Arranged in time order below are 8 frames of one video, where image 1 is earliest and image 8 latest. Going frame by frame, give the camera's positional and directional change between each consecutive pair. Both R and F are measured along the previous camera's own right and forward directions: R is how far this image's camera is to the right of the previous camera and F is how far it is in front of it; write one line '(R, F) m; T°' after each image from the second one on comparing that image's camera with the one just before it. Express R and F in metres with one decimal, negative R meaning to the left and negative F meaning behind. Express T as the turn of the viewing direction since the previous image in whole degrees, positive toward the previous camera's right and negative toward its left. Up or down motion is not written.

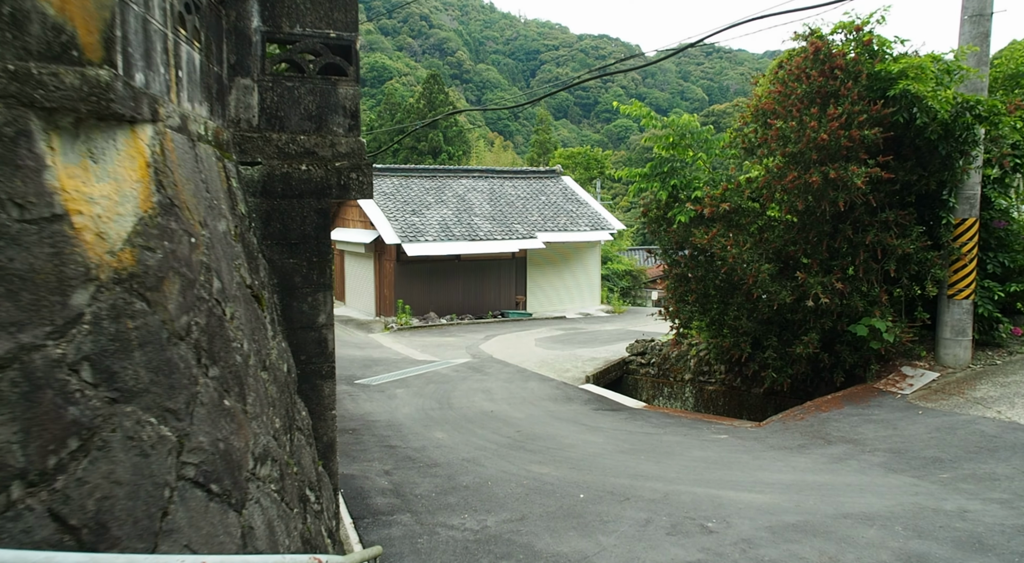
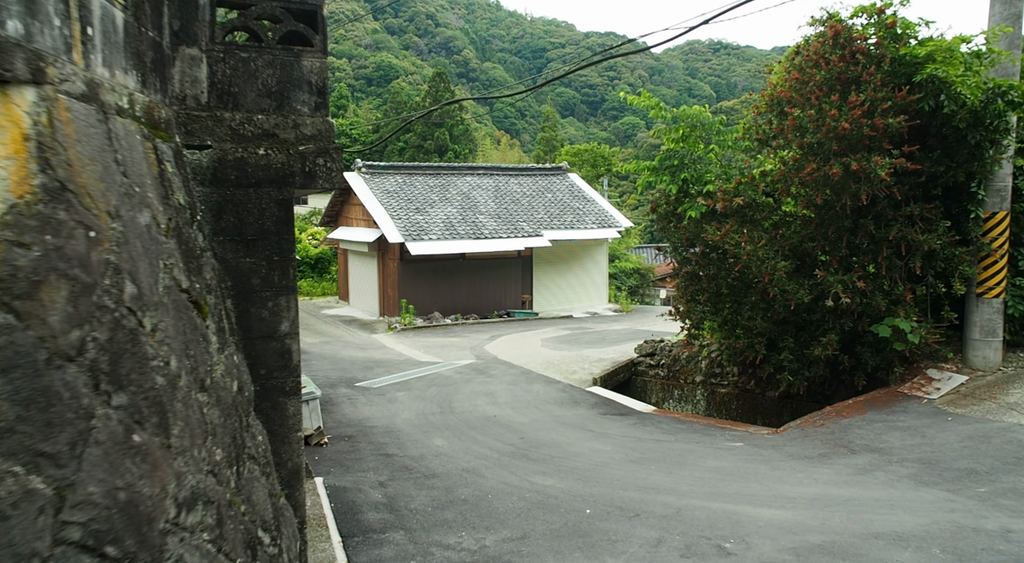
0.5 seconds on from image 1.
(+0.1, +0.4) m; -1°
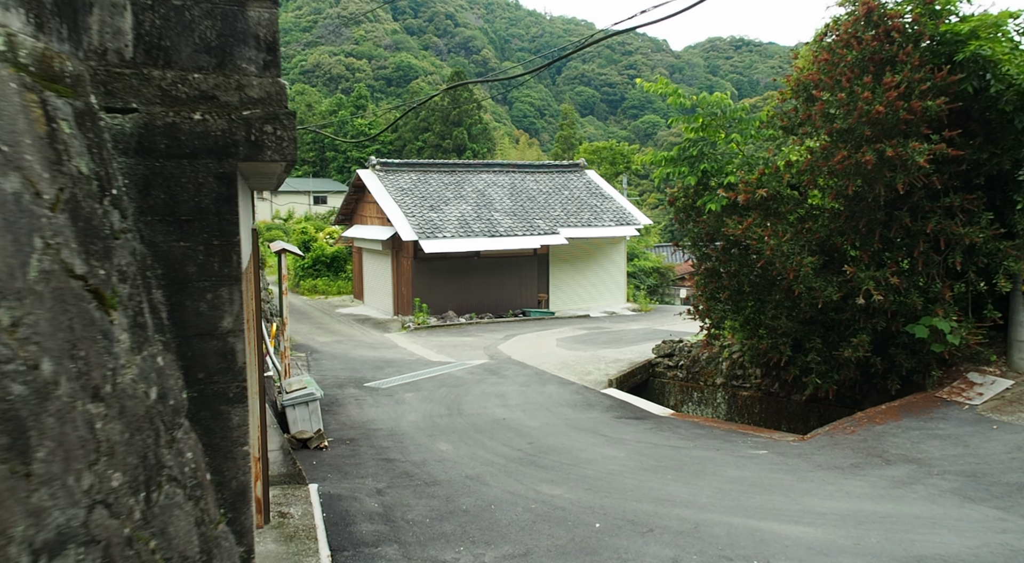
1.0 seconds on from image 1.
(+0.1, +0.4) m; -1°
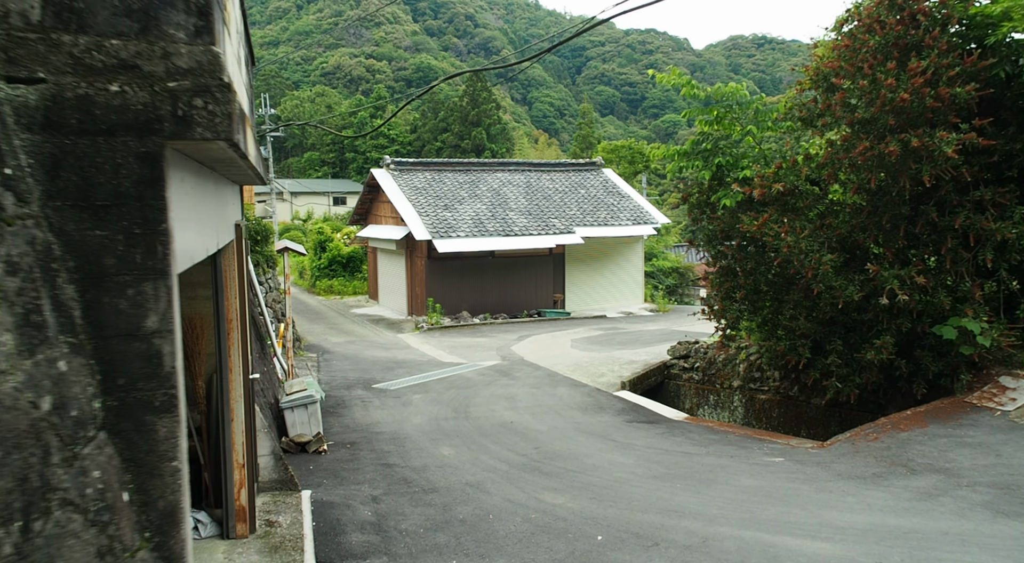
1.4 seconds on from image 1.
(+0.2, +0.3) m; -2°
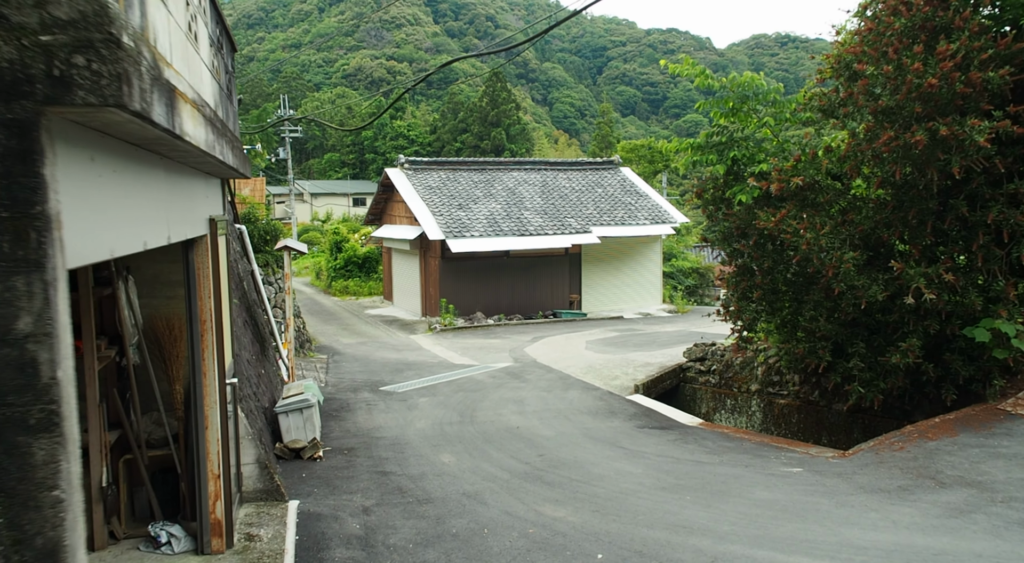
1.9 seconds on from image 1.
(+0.2, +0.4) m; -2°
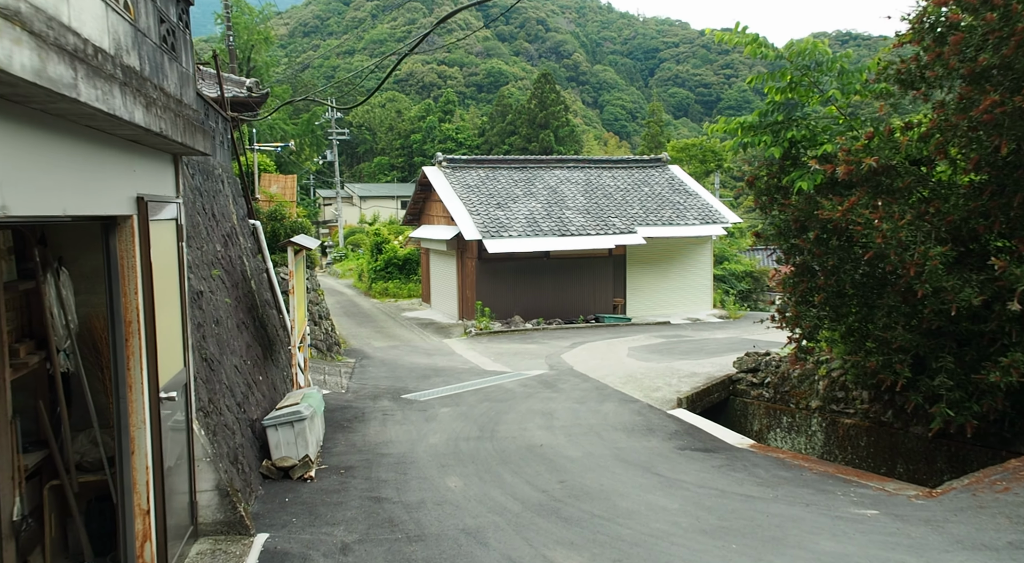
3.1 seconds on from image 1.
(+0.3, +1.0) m; -4°
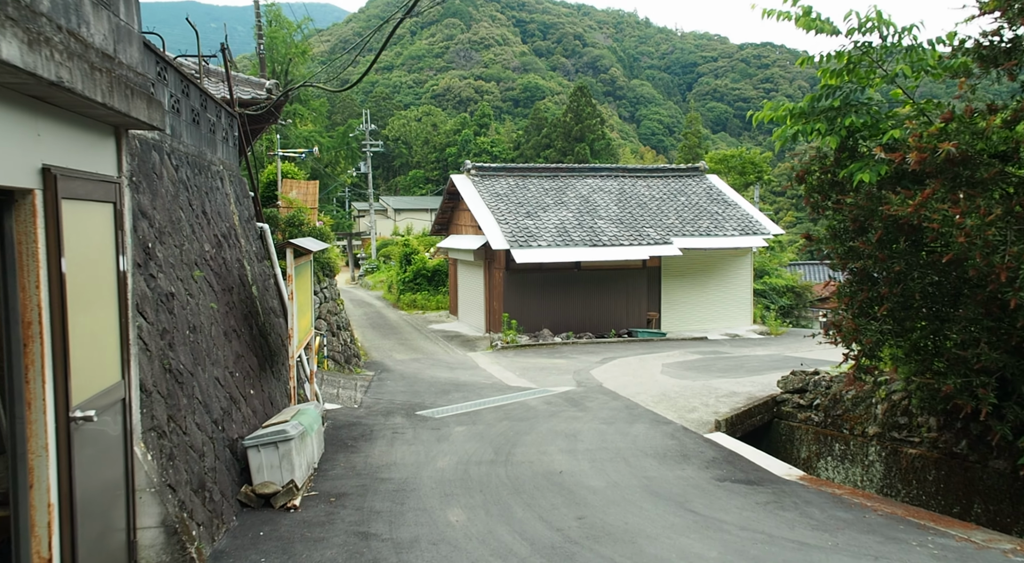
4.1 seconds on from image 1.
(+0.2, +0.9) m; -3°
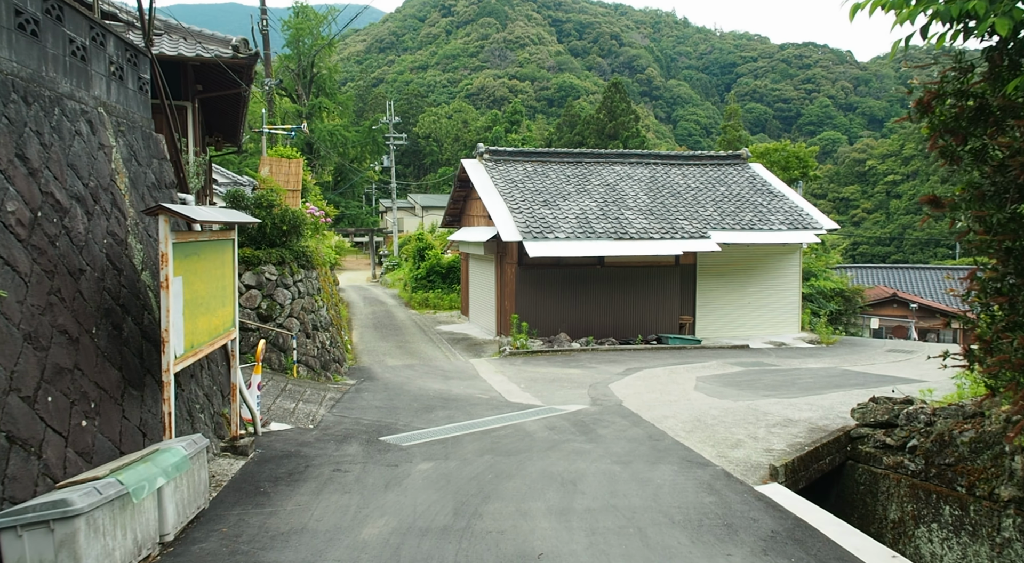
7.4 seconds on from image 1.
(+0.5, +2.5) m; -2°
